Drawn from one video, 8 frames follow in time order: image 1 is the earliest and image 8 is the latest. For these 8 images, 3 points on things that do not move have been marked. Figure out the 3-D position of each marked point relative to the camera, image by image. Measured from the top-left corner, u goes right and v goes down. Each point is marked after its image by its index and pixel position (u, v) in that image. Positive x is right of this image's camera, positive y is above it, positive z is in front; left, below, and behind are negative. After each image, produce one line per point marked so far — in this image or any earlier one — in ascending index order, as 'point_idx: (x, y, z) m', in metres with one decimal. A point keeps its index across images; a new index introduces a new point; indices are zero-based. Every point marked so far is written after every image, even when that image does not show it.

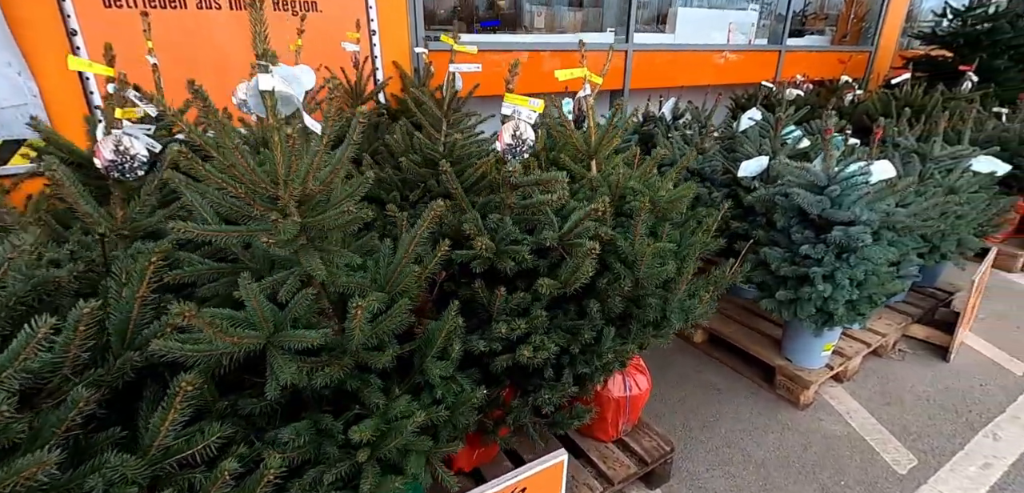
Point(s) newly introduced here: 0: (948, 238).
0: (+2.0, 0.0, +2.3) m
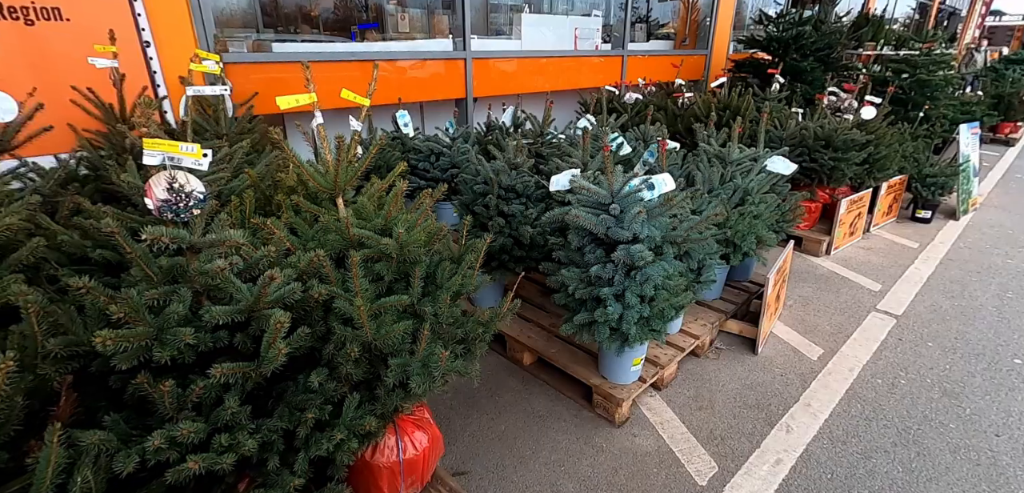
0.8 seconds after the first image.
0: (+1.1, 0.0, +2.5) m
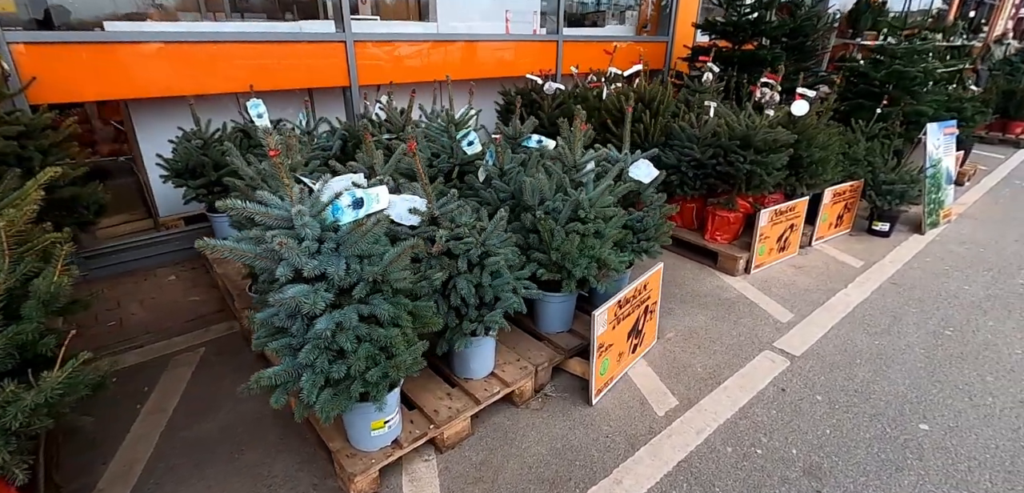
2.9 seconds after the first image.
0: (+0.3, -0.1, +2.0) m
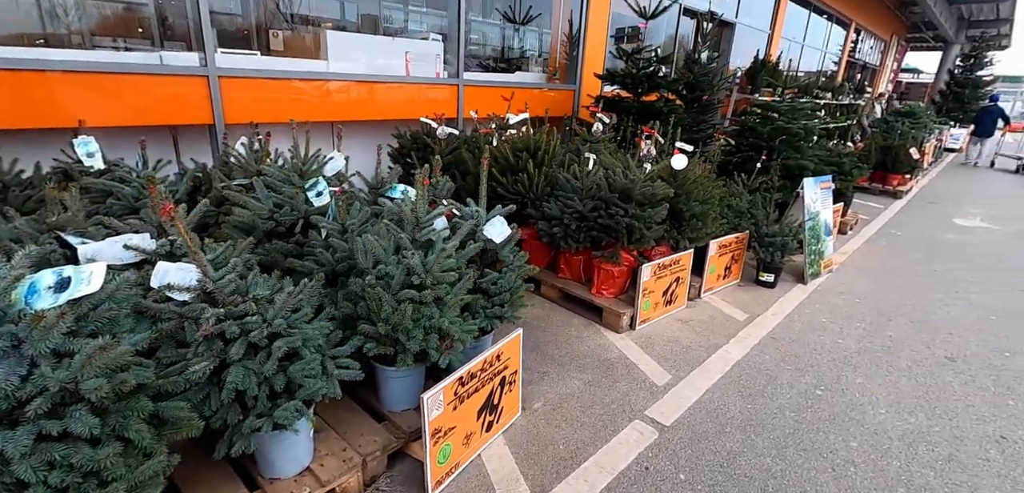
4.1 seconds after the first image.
0: (-0.3, -0.3, +1.7) m
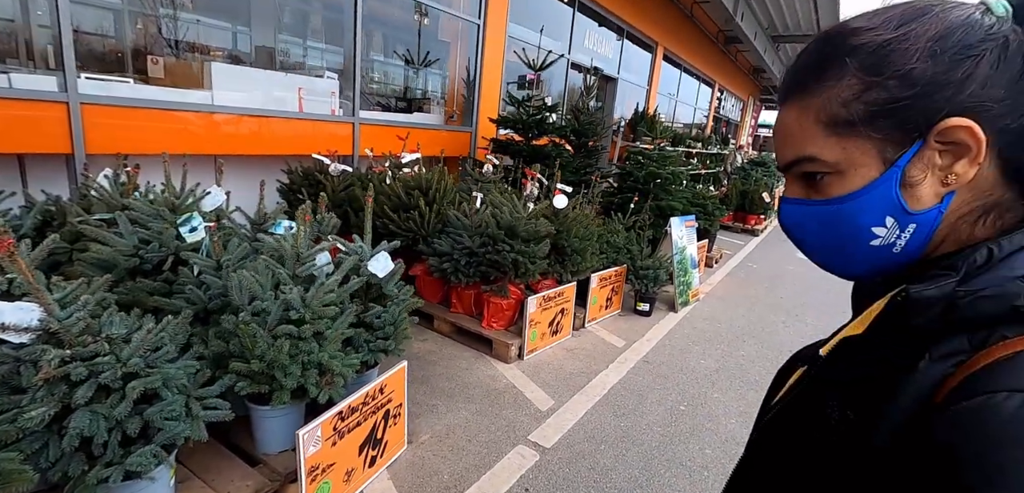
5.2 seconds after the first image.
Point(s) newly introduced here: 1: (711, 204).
0: (-0.7, -0.4, +1.7) m
1: (+2.2, +0.5, +5.7) m
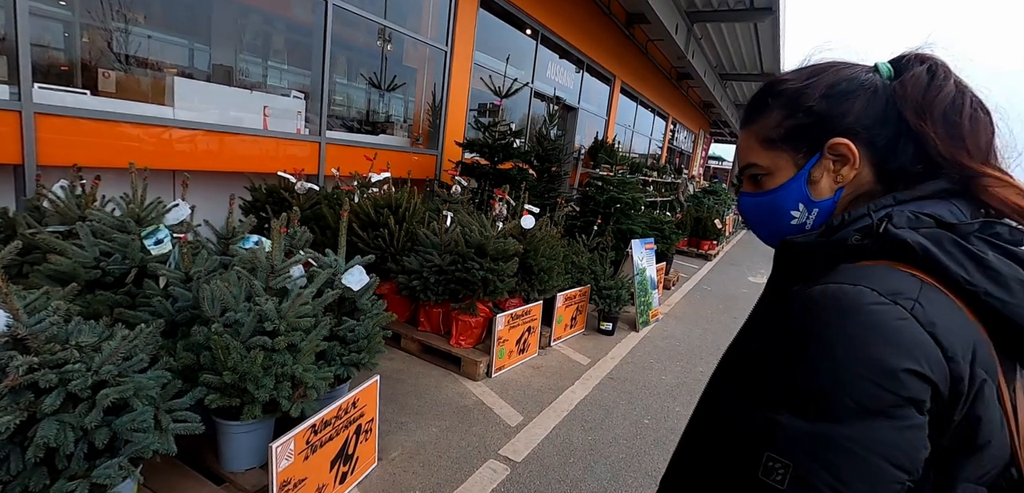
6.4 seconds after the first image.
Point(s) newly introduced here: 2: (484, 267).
0: (-0.8, -0.5, +1.7) m
1: (+1.8, +0.2, +6.0) m
2: (-0.2, -0.1, +3.1) m
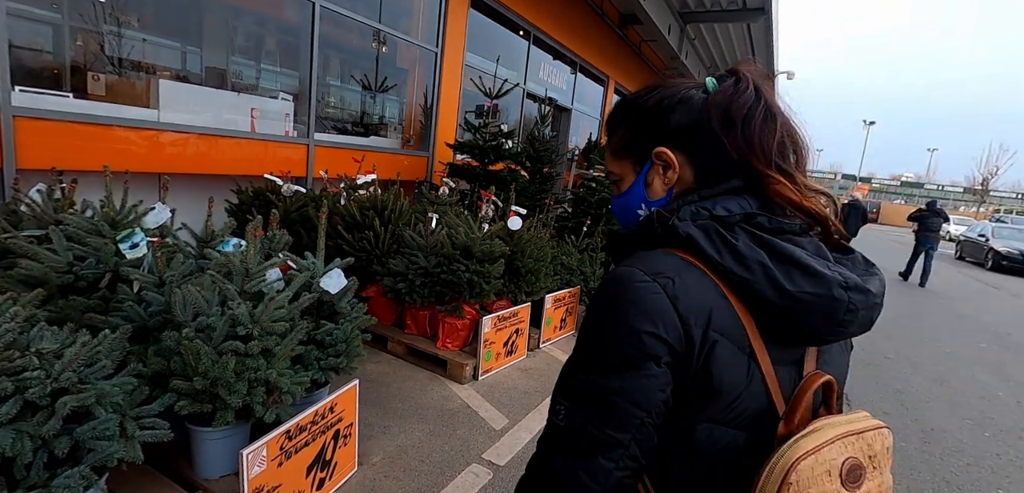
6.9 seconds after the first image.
0: (-0.9, -0.5, +1.7) m
1: (+1.7, +0.2, +6.0) m
2: (-0.3, -0.1, +3.1) m
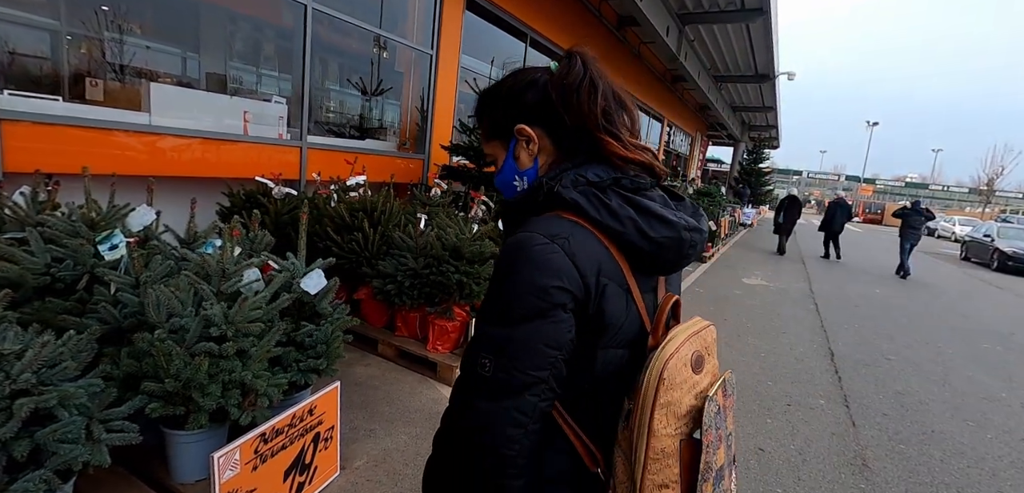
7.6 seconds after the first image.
0: (-1.0, -0.5, +1.6) m
1: (+1.7, +0.2, +5.9) m
2: (-0.3, -0.1, +3.0) m
